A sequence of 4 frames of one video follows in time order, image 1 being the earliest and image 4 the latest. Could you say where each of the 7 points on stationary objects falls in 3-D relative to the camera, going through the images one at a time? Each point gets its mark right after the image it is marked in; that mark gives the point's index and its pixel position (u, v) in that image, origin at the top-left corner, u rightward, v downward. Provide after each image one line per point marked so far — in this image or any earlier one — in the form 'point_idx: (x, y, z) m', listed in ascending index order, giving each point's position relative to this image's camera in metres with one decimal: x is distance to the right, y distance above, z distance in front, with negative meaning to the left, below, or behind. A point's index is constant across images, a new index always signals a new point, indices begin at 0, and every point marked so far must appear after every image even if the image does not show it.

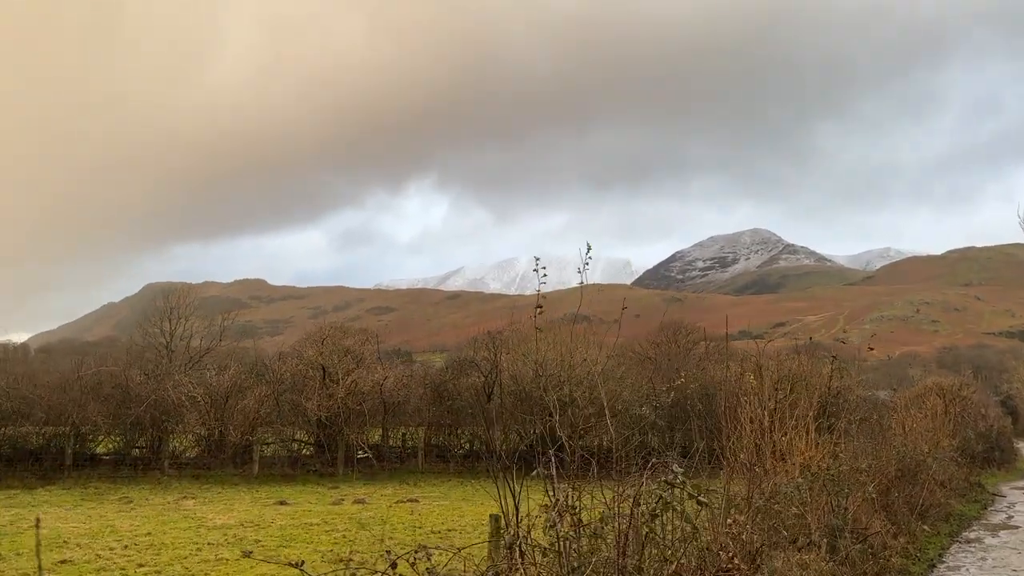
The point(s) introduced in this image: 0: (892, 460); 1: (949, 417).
0: (+6.1, -2.9, +11.0) m
1: (+11.7, -3.5, +18.2) m
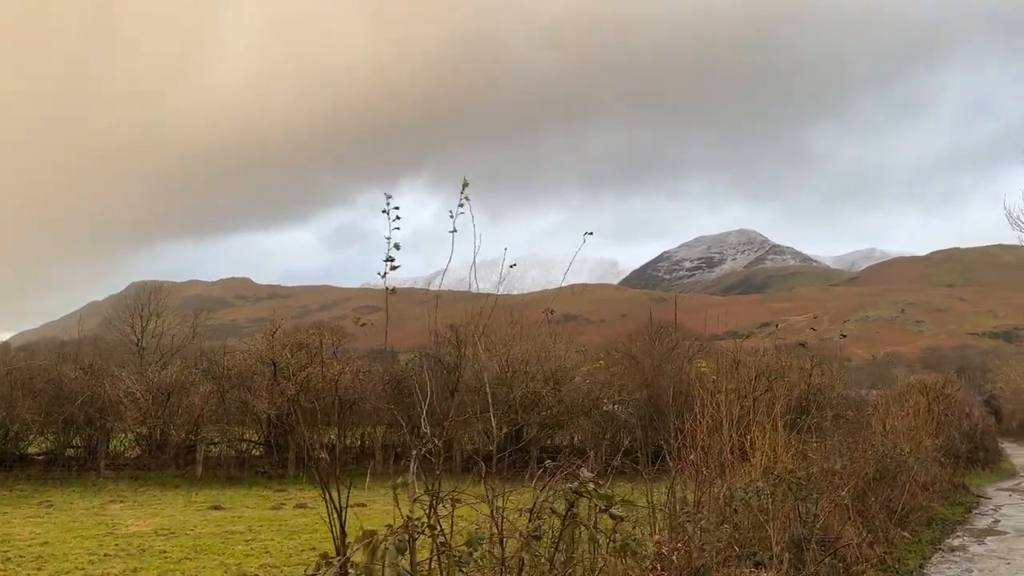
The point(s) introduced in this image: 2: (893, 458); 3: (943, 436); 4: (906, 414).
0: (+5.5, -2.7, +10.4) m
1: (+10.9, -3.3, +17.6) m
2: (+6.2, -2.8, +11.1) m
3: (+11.4, -3.9, +18.0) m
4: (+9.1, -2.9, +15.6) m
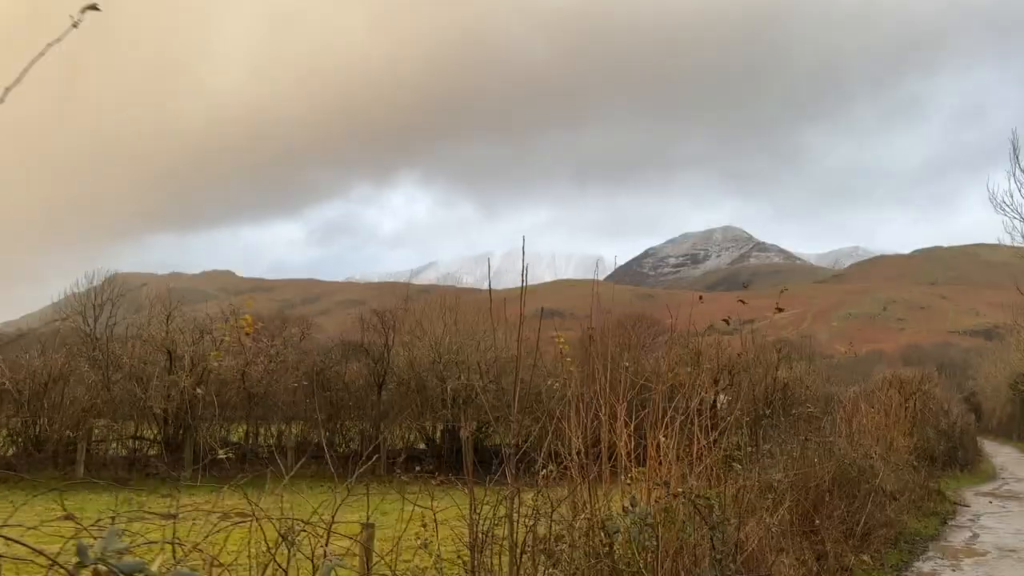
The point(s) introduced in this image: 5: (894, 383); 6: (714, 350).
0: (+4.3, -2.4, +9.1) m
1: (+9.6, -3.1, +16.4) m
2: (+5.0, -2.5, +9.8) m
3: (+10.1, -3.6, +16.8) m
4: (+7.8, -2.6, +14.4) m
5: (+11.0, -2.8, +19.4) m
6: (+5.5, -1.6, +18.2) m
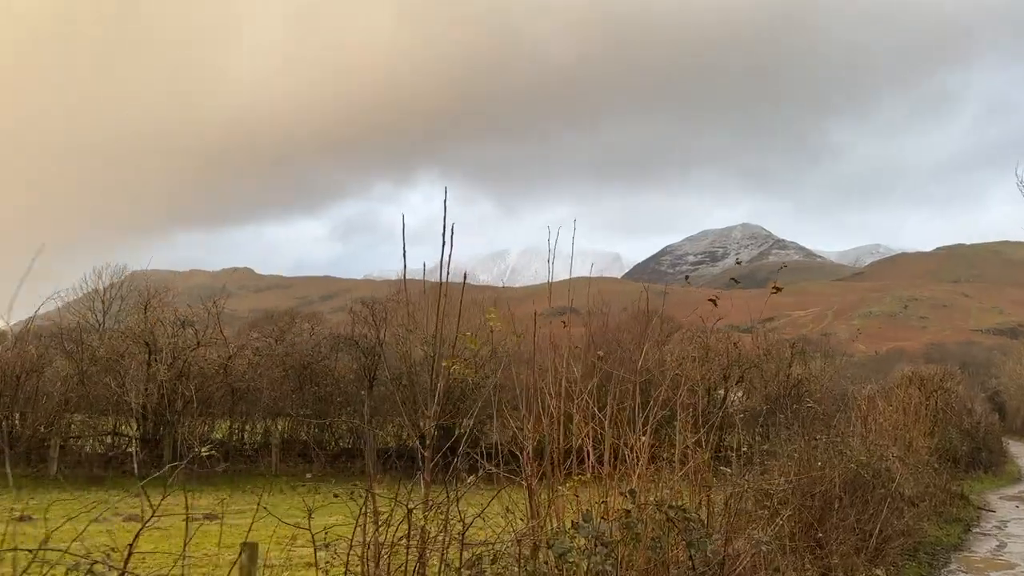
0: (+4.1, -2.3, +8.4) m
1: (+9.6, -2.9, +15.6) m
2: (+4.8, -2.3, +9.1) m
3: (+10.1, -3.4, +15.9) m
4: (+7.7, -2.4, +13.6) m
5: (+11.1, -2.6, +18.6) m
6: (+5.5, -1.4, +17.5) m
